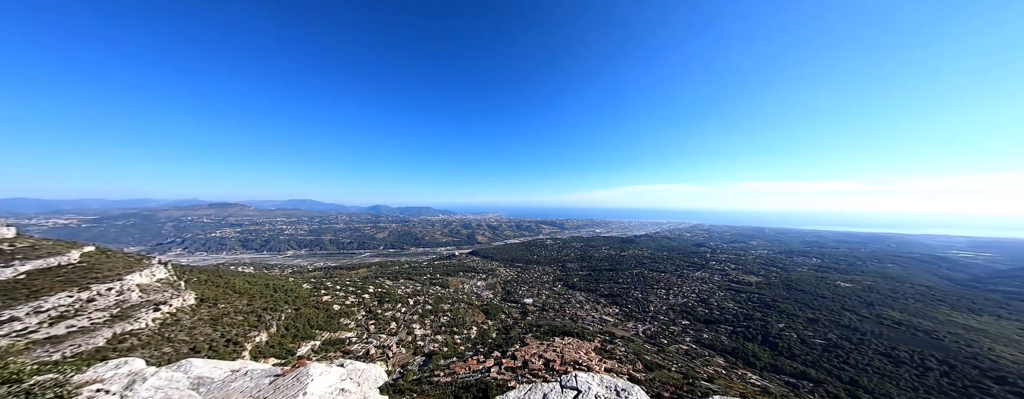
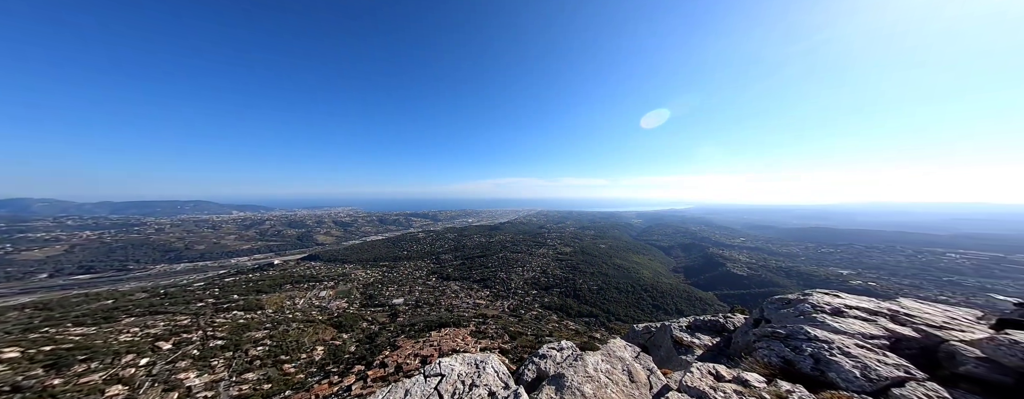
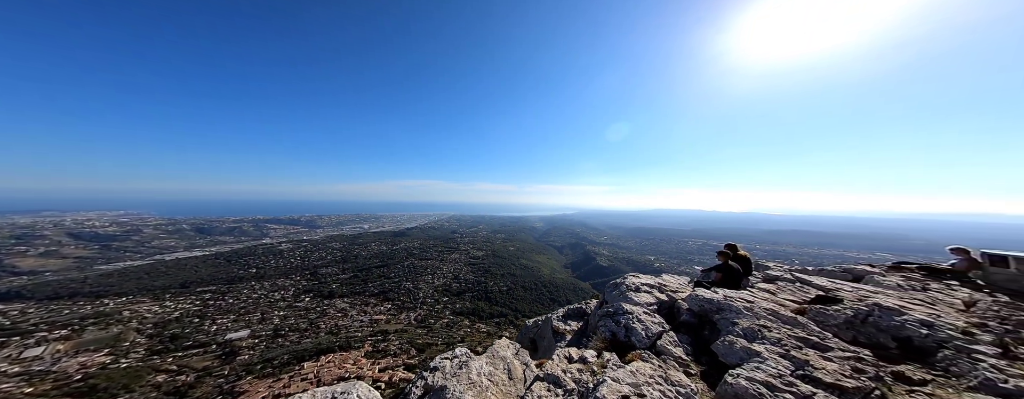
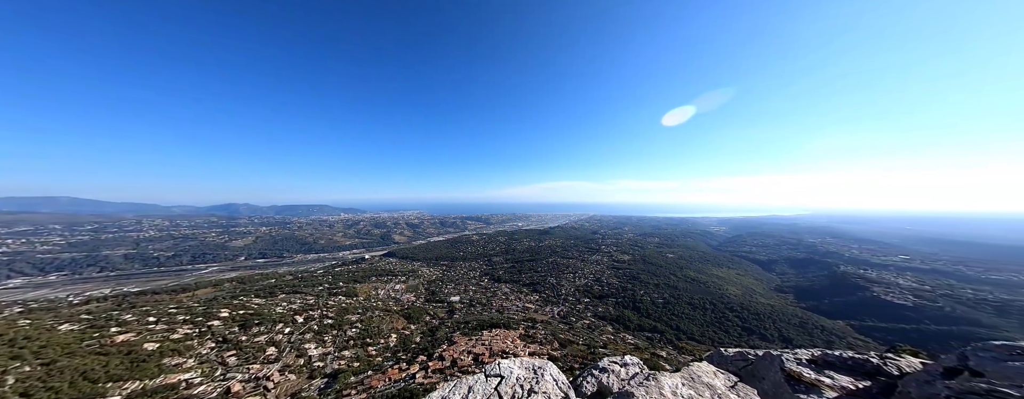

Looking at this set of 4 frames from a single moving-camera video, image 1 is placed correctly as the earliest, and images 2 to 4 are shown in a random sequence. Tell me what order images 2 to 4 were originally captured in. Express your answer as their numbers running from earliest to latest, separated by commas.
4, 2, 3
